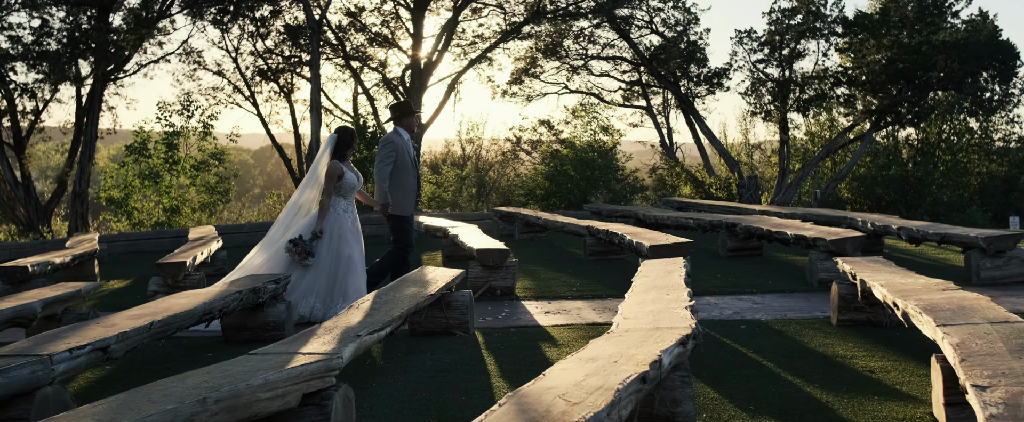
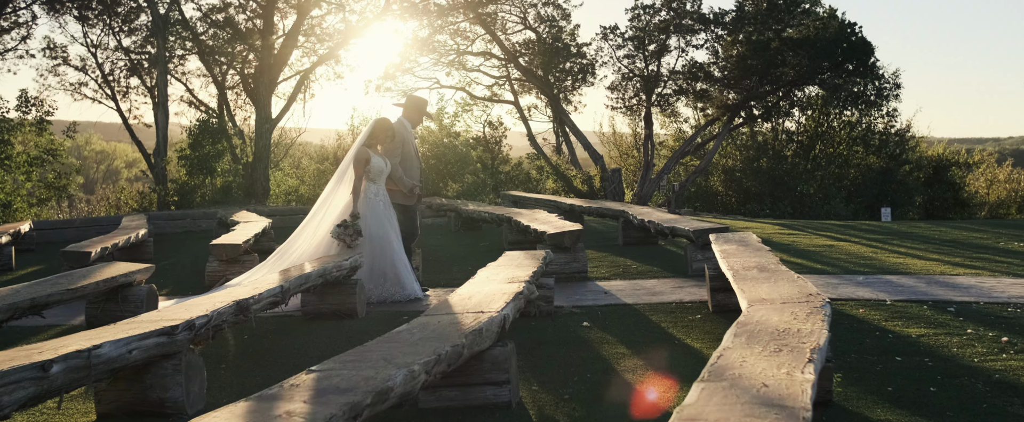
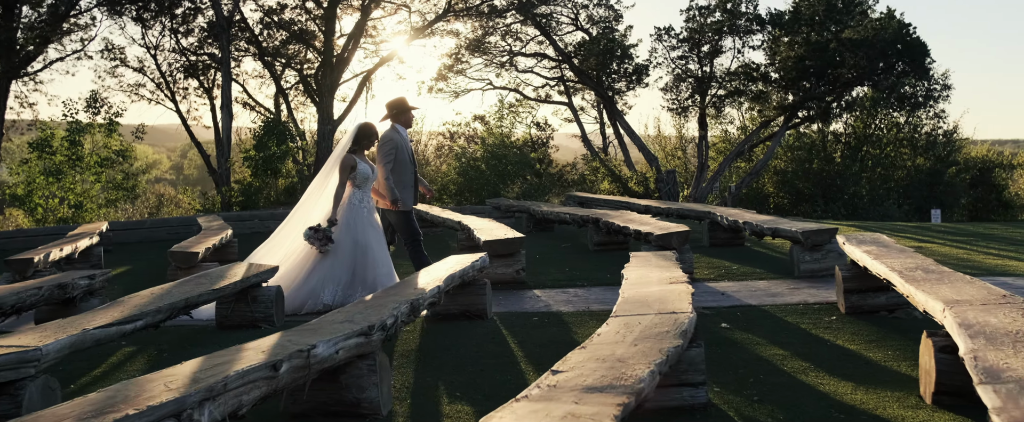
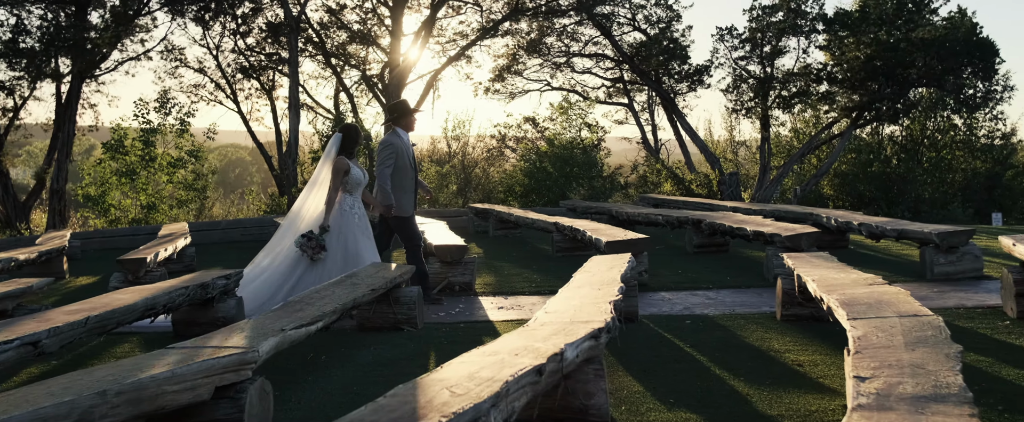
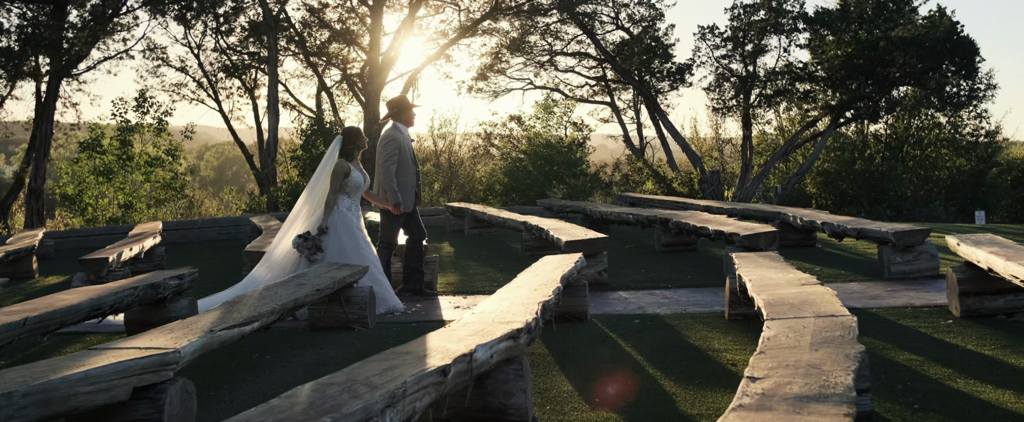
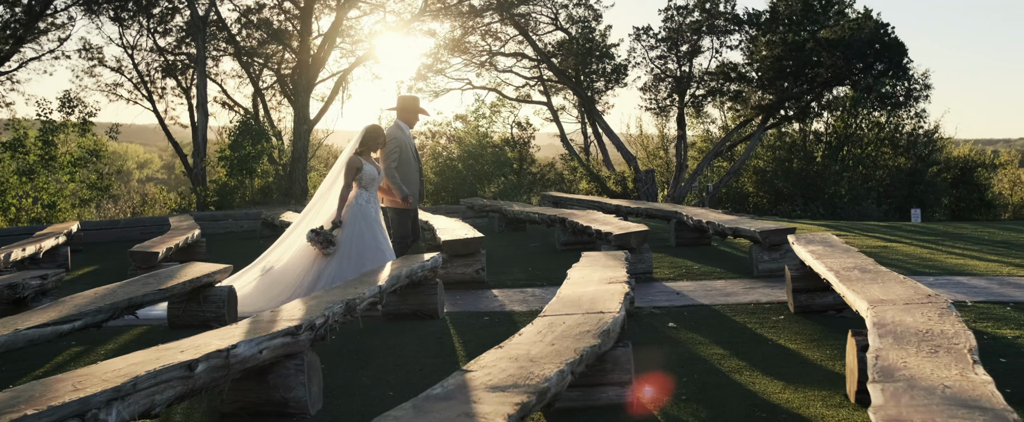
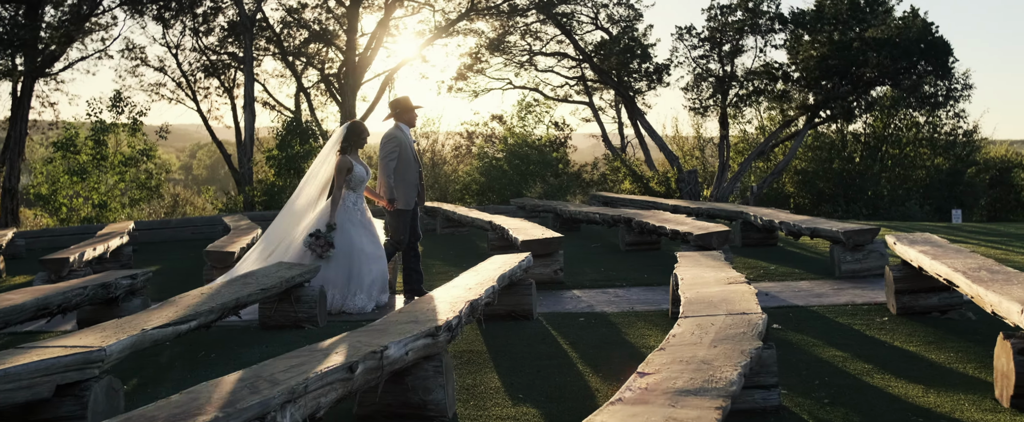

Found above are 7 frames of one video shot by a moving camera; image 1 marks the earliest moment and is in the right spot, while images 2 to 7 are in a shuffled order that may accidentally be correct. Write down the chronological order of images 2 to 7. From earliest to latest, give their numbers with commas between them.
4, 5, 7, 3, 6, 2
